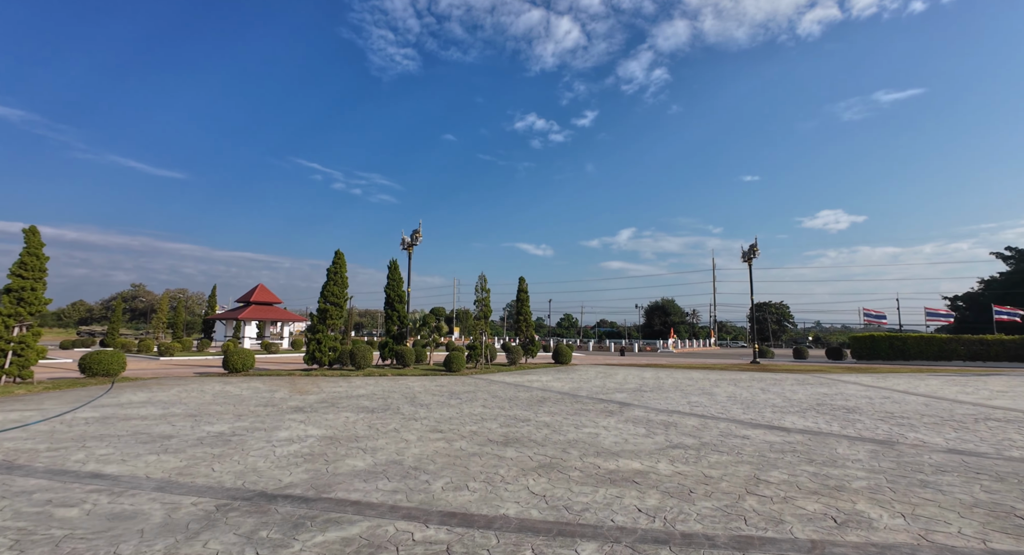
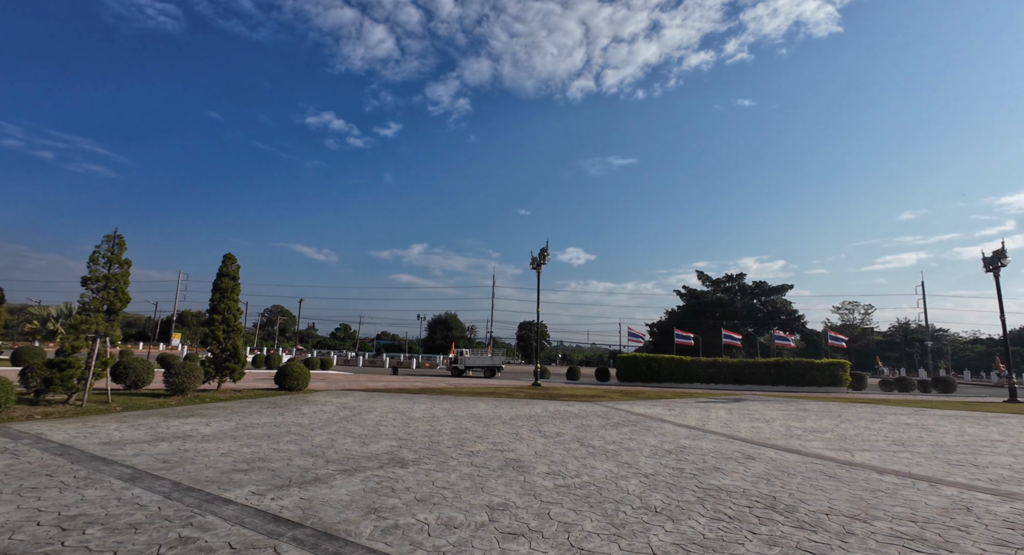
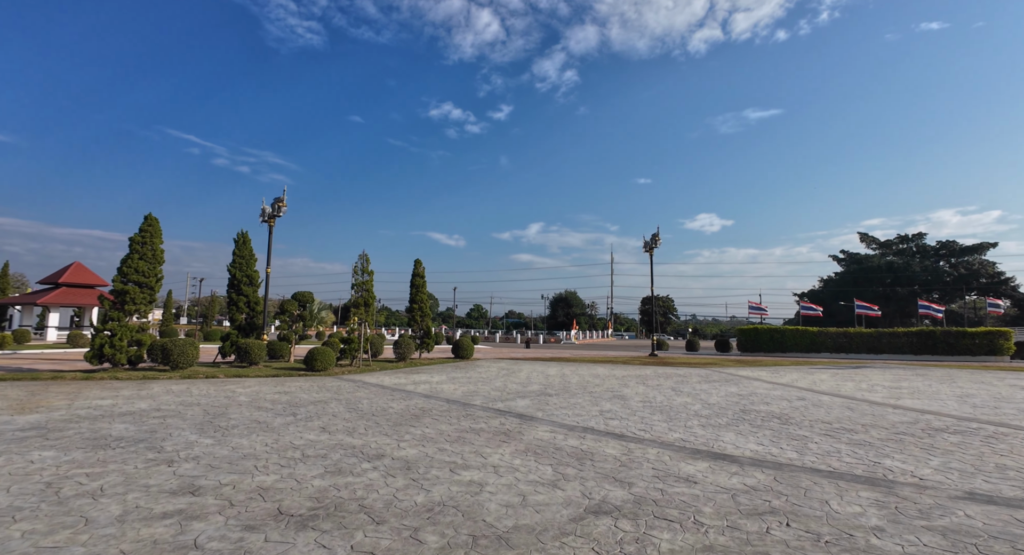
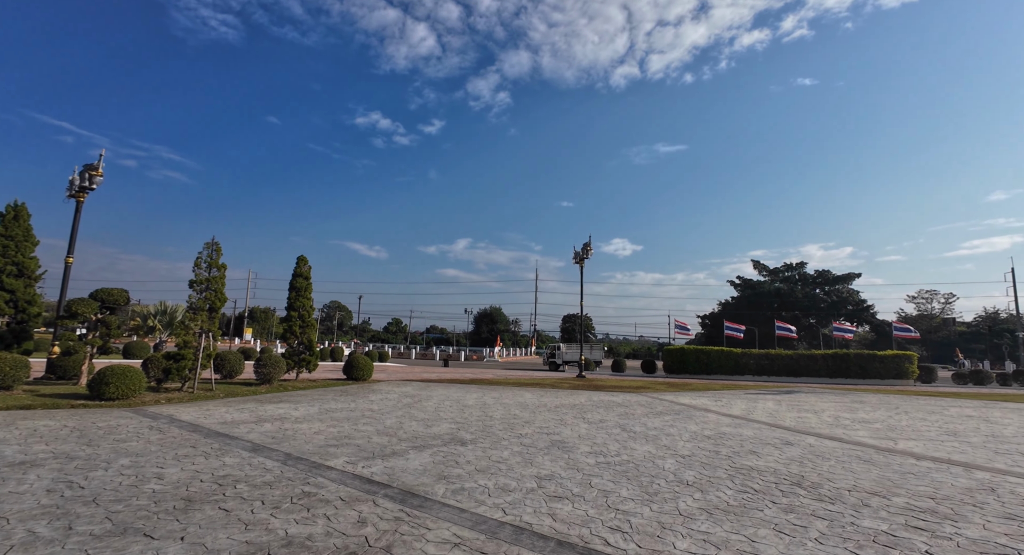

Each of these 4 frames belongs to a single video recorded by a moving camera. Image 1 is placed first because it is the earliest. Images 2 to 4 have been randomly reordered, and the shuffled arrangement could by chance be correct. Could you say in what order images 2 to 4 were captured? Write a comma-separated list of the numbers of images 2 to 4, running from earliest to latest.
3, 4, 2
